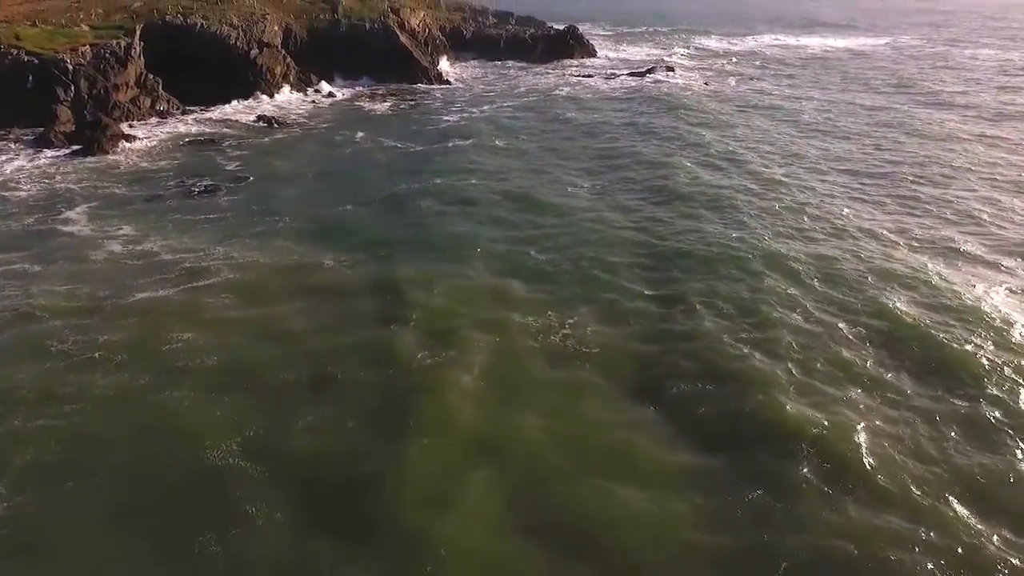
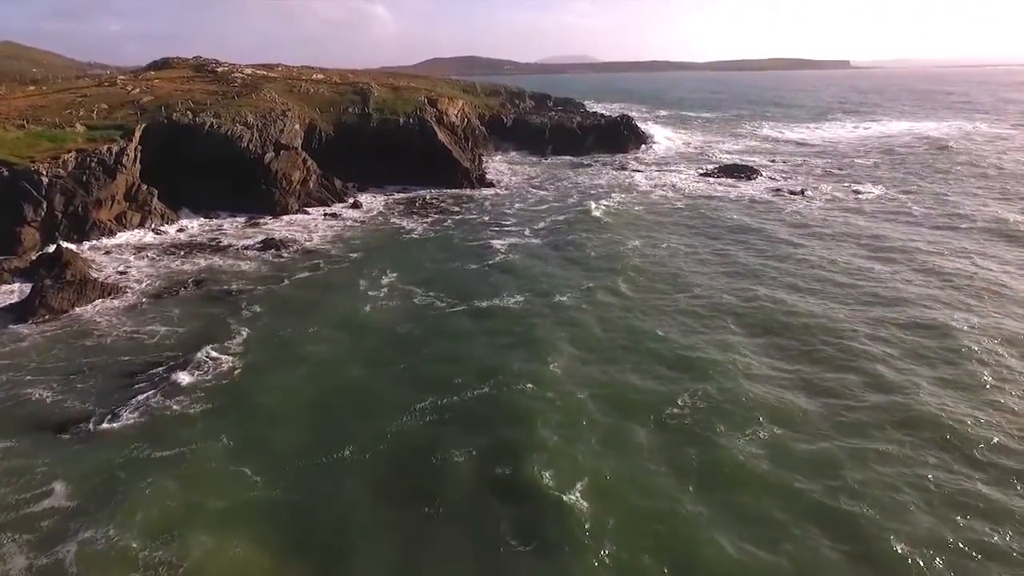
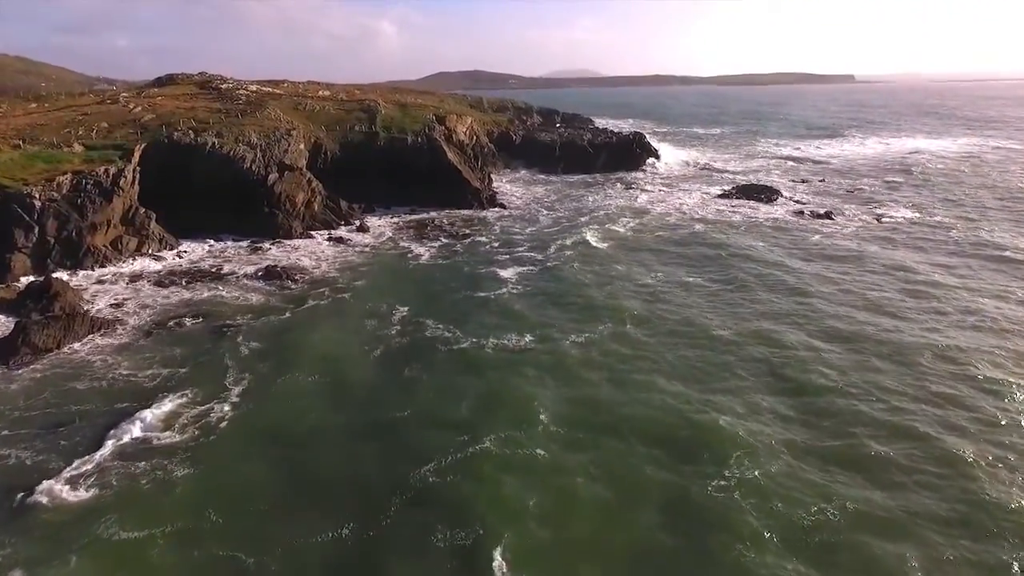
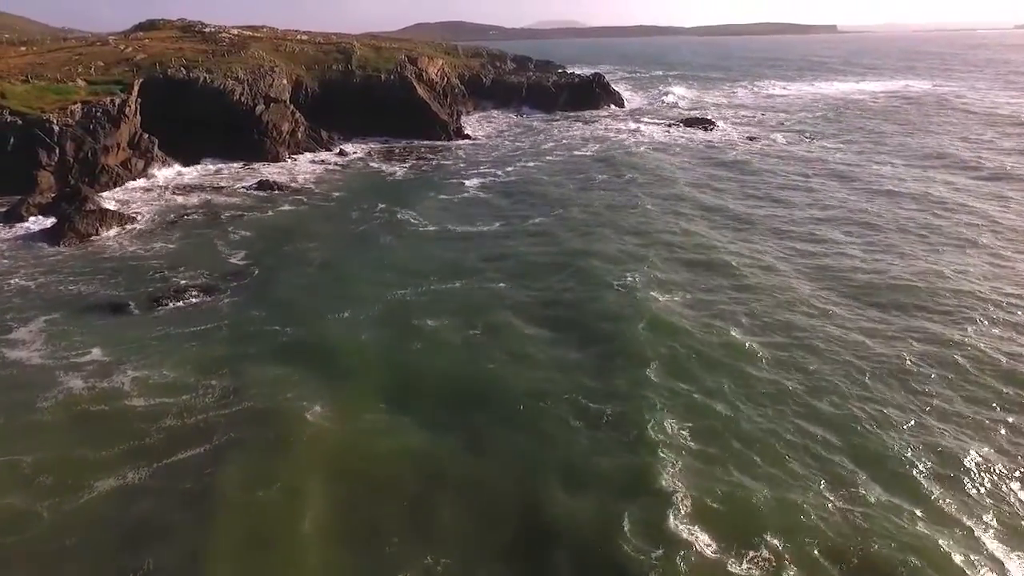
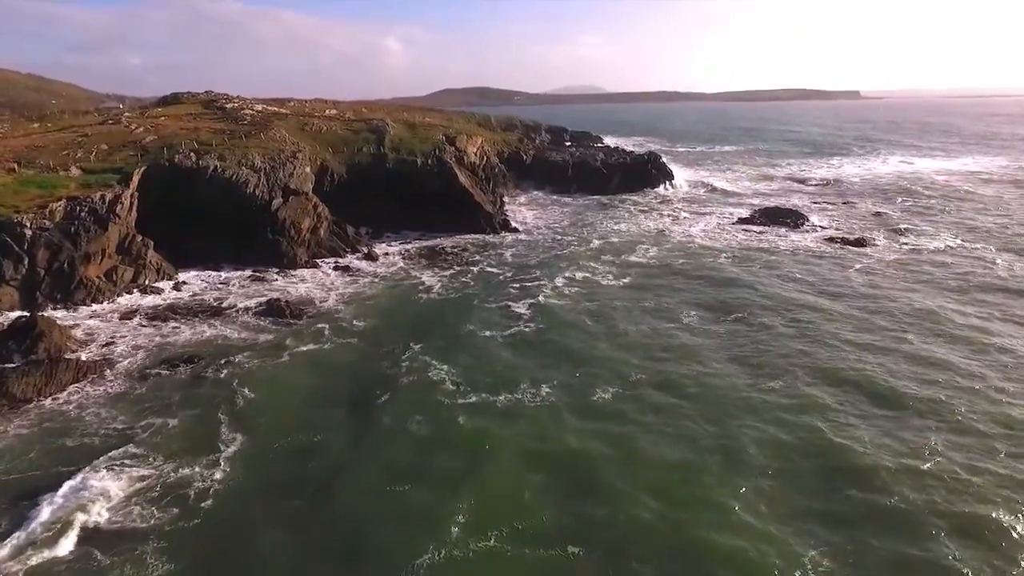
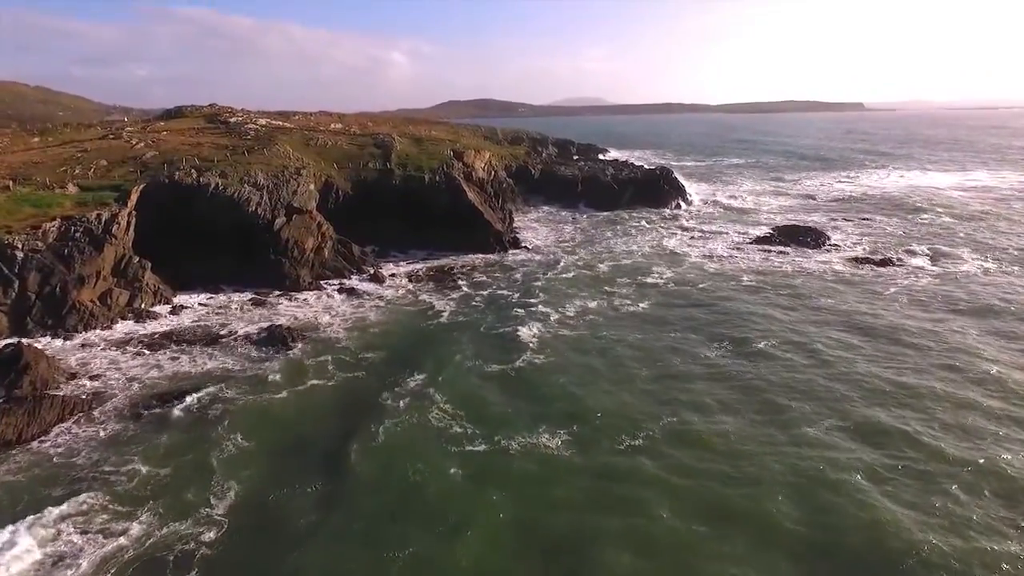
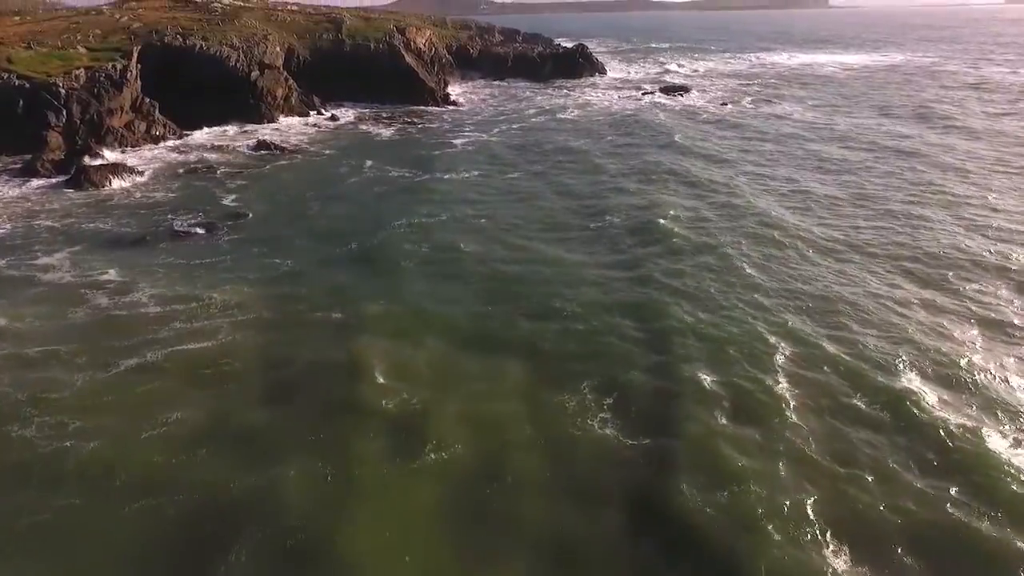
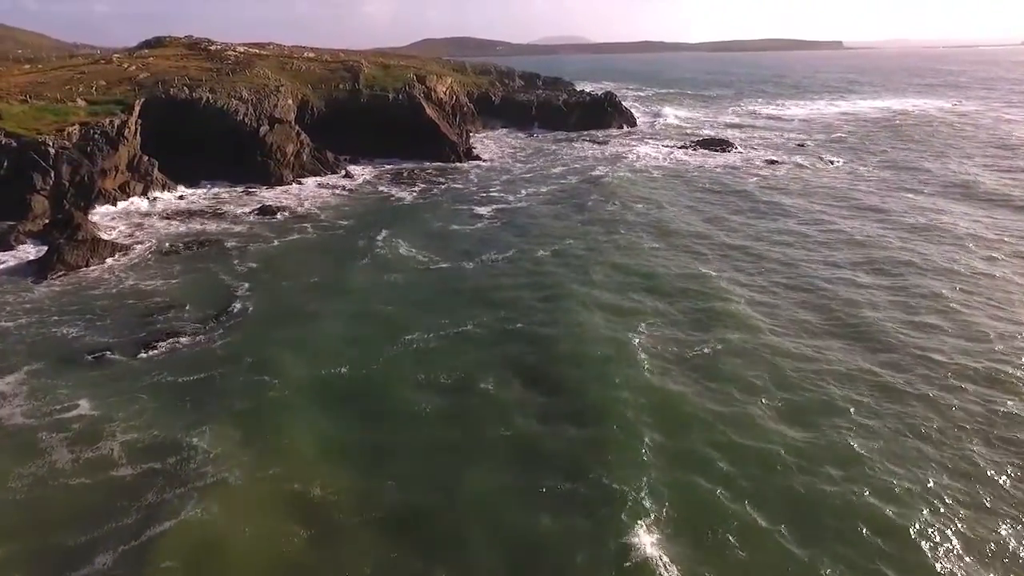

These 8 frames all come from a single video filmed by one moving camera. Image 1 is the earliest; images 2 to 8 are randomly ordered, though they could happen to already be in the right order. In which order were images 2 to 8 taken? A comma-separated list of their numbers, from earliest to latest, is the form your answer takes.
7, 4, 8, 2, 3, 5, 6
